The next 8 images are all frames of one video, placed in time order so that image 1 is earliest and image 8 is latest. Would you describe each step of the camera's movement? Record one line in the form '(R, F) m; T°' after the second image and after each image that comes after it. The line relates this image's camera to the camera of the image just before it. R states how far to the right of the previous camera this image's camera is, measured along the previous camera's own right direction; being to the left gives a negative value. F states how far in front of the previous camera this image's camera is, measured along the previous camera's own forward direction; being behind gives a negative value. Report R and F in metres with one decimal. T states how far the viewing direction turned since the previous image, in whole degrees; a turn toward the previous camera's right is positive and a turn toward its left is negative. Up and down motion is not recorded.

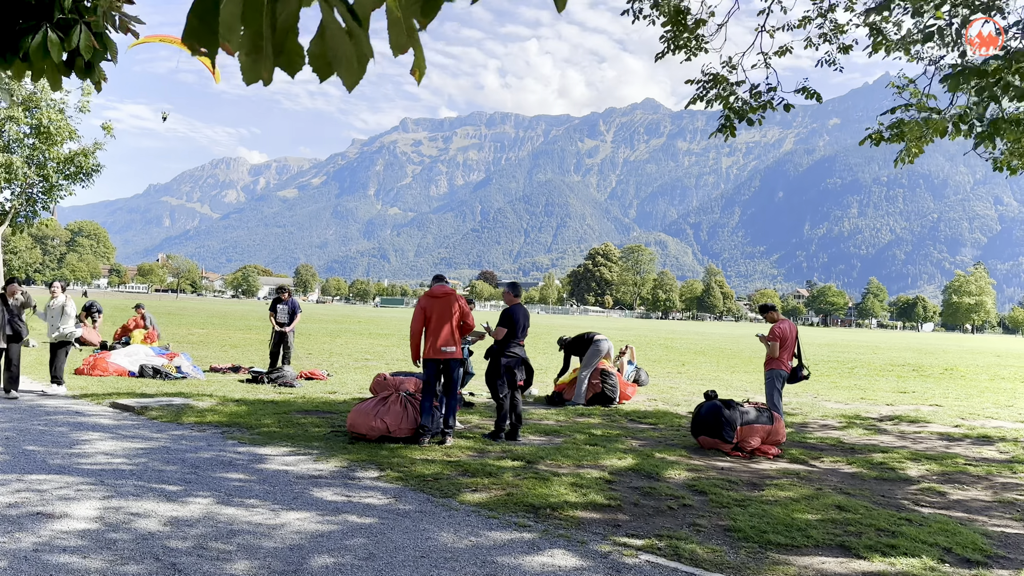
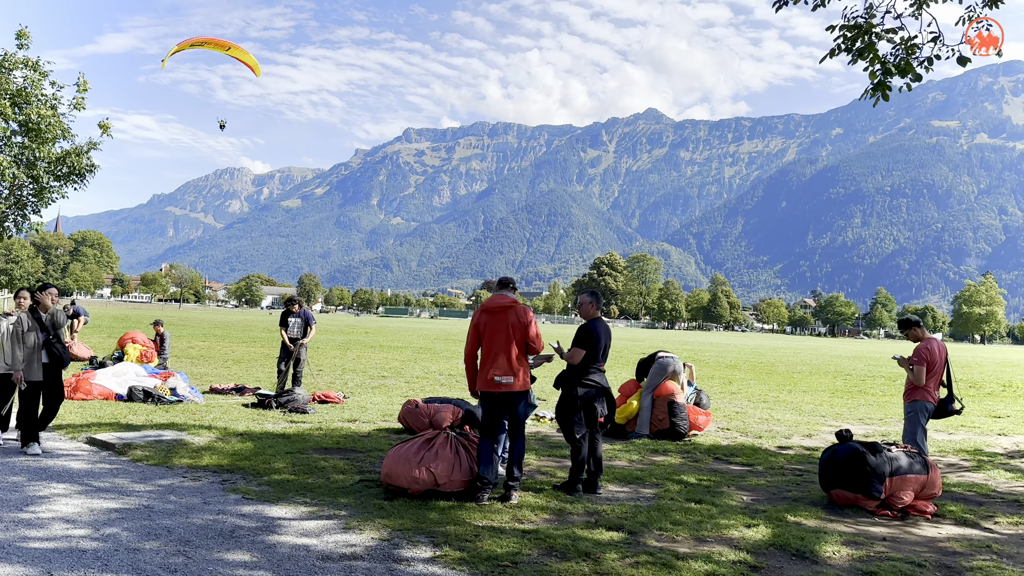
(-0.9, +2.2) m; 0°
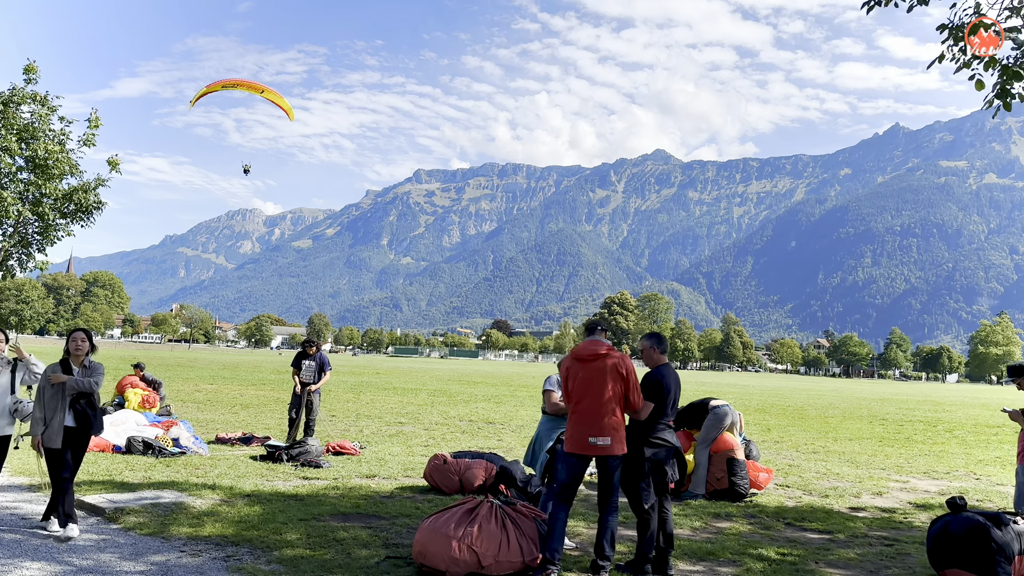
(-0.4, +1.1) m; -1°
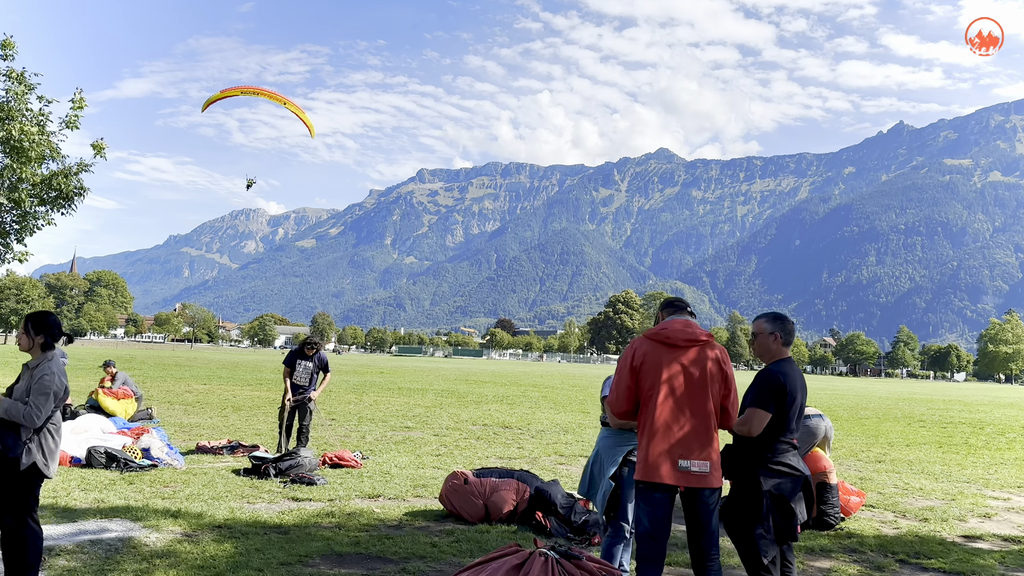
(-0.4, +2.0) m; 0°
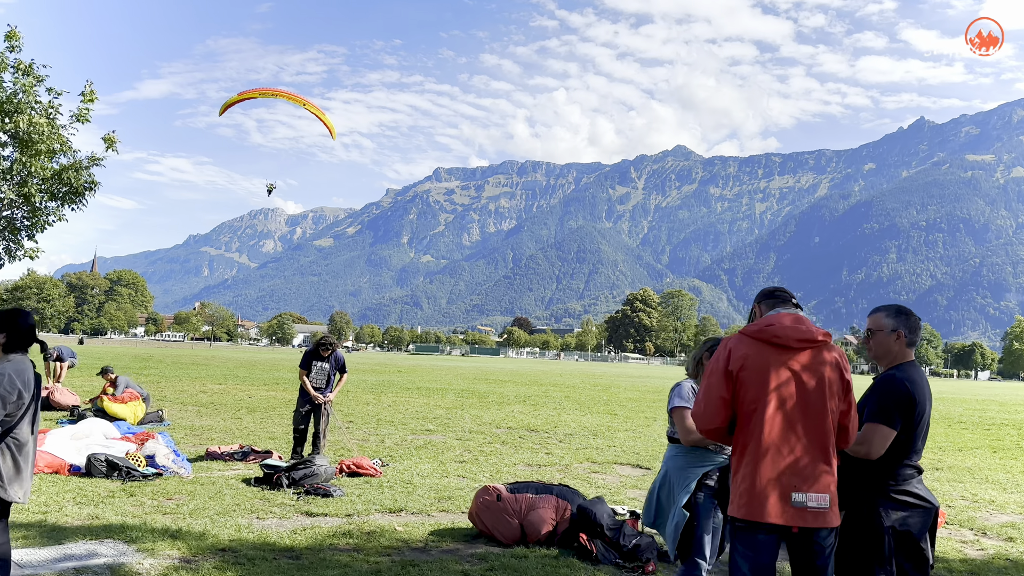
(-0.2, +0.9) m; -1°
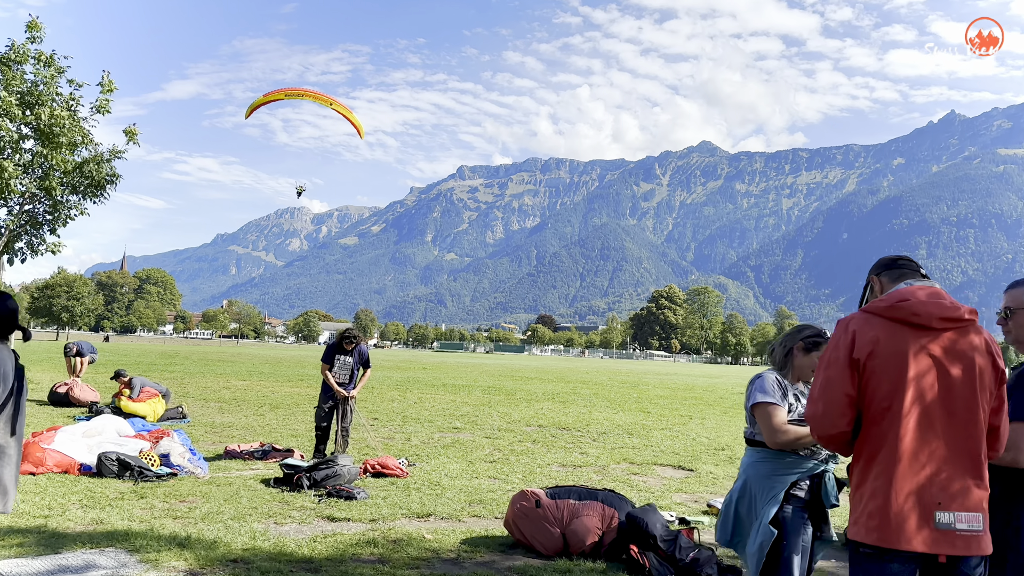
(-0.2, +0.7) m; -2°
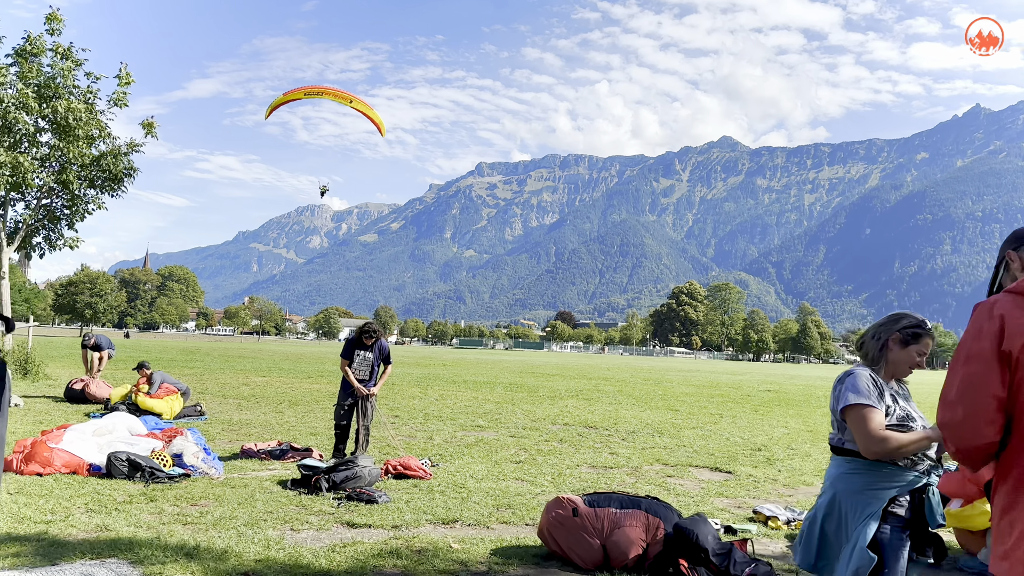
(-0.1, +0.6) m; -2°
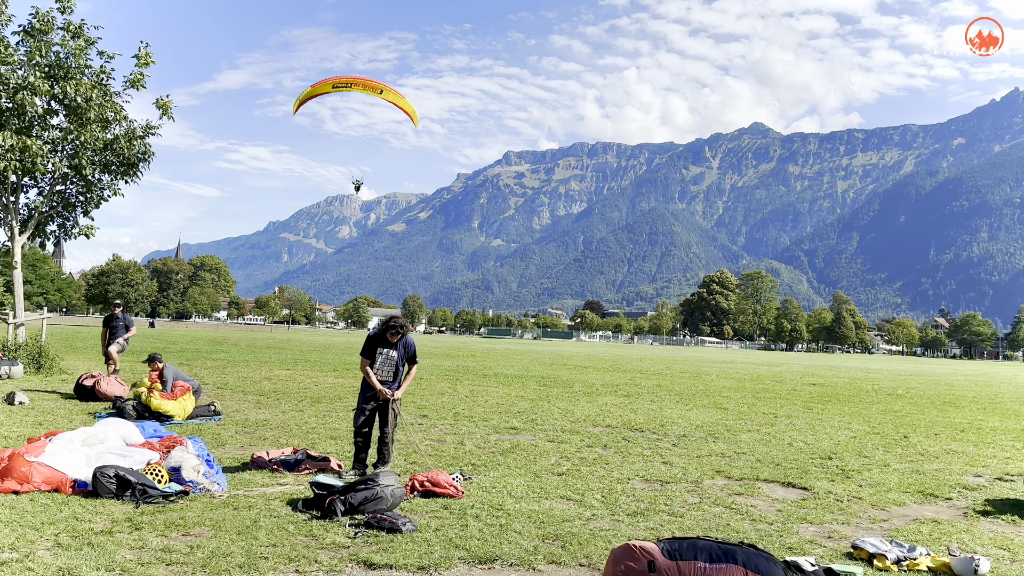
(-0.2, +1.4) m; -2°
